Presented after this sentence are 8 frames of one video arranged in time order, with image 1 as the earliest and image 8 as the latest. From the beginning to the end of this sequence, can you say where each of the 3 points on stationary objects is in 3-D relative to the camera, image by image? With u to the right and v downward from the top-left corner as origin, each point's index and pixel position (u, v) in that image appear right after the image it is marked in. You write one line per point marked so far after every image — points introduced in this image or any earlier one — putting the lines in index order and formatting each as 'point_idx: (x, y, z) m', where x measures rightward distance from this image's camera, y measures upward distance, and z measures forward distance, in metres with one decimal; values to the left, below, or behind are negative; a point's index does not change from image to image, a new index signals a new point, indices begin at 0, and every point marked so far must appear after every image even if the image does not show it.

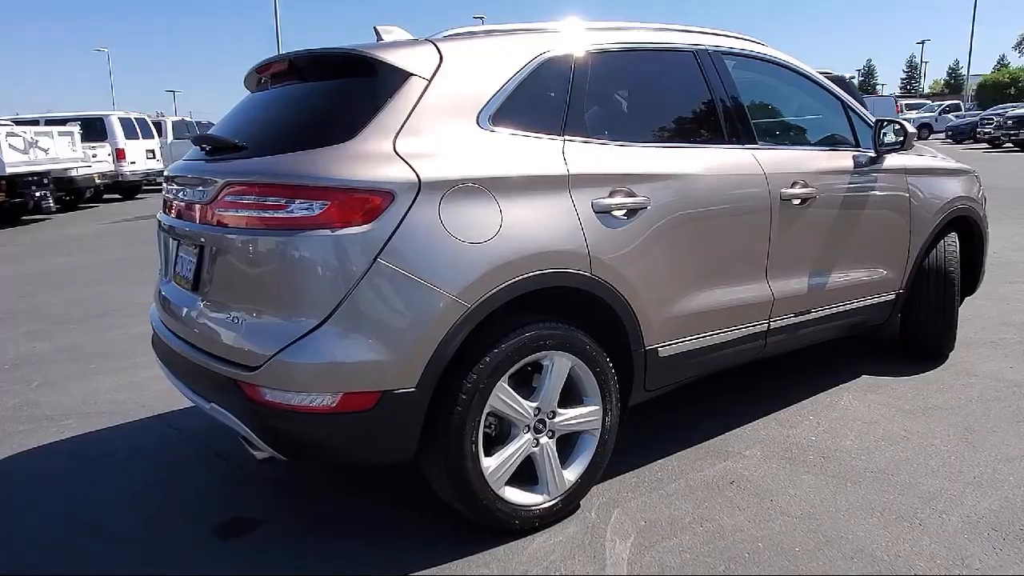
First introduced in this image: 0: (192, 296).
0: (-1.2, 0.0, +3.0) m
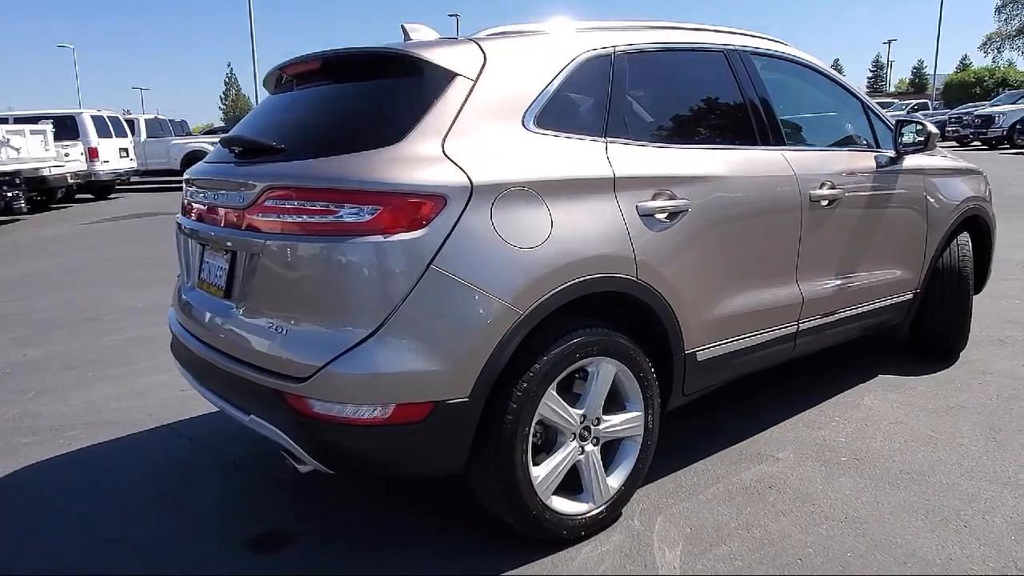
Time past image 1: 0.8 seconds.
0: (-1.1, -0.1, +2.9) m
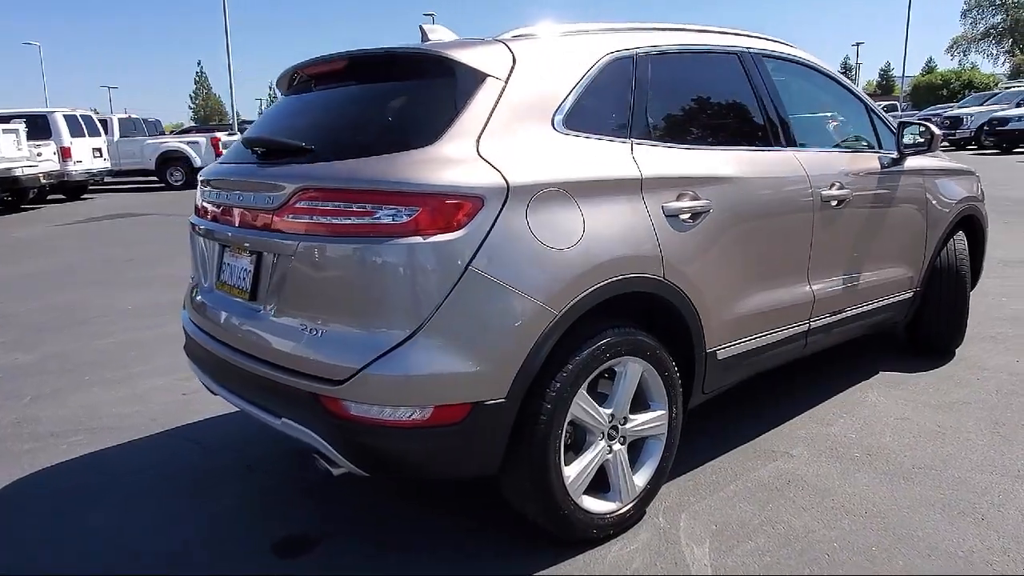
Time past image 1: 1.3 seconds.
0: (-1.0, -0.1, +2.9) m
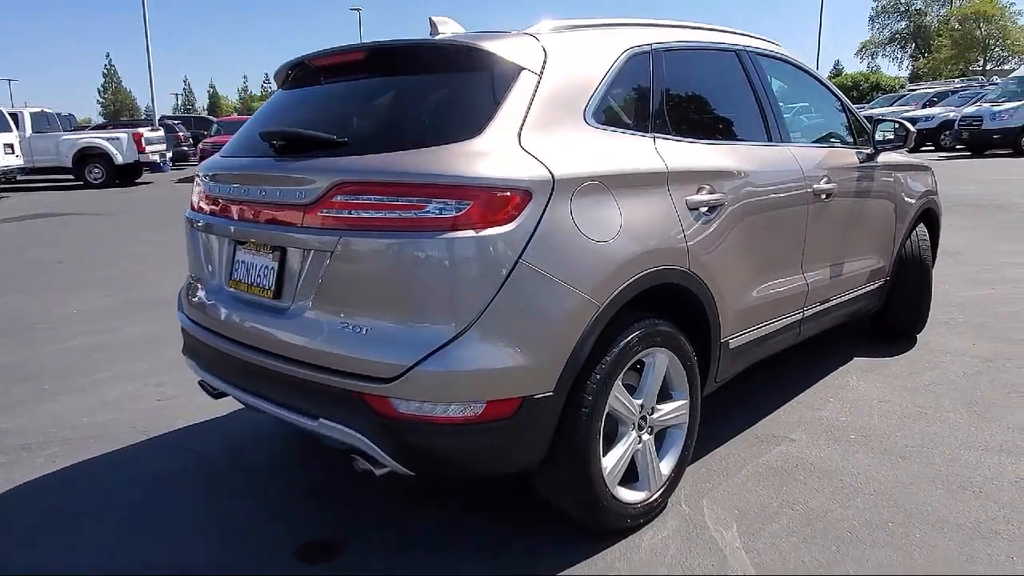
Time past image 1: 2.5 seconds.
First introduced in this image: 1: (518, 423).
0: (-0.9, -0.1, +2.8) m
1: (0.0, -0.4, +2.5) m
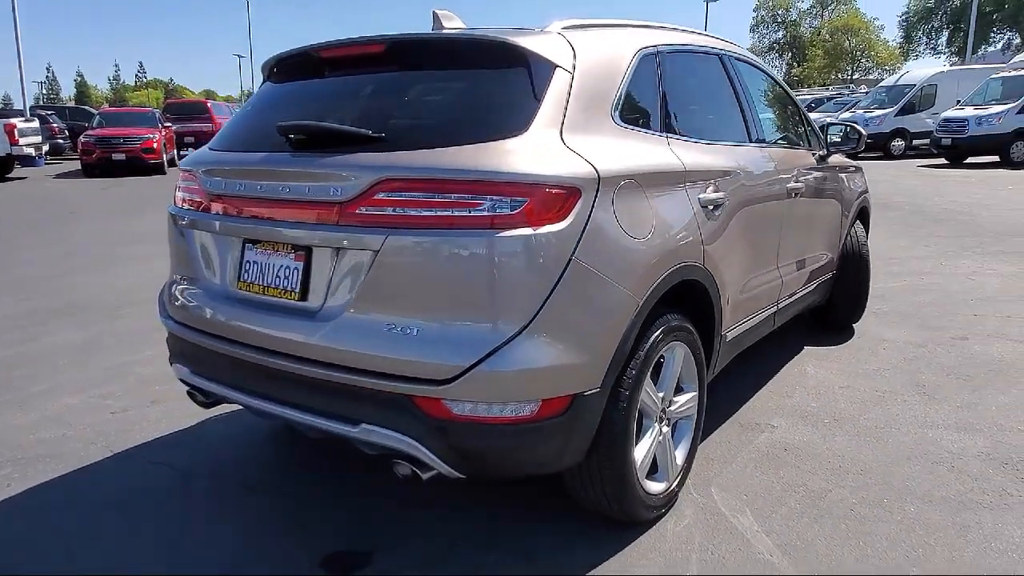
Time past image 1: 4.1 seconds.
0: (-0.7, -0.1, +2.7) m
1: (+0.2, -0.4, +2.5) m
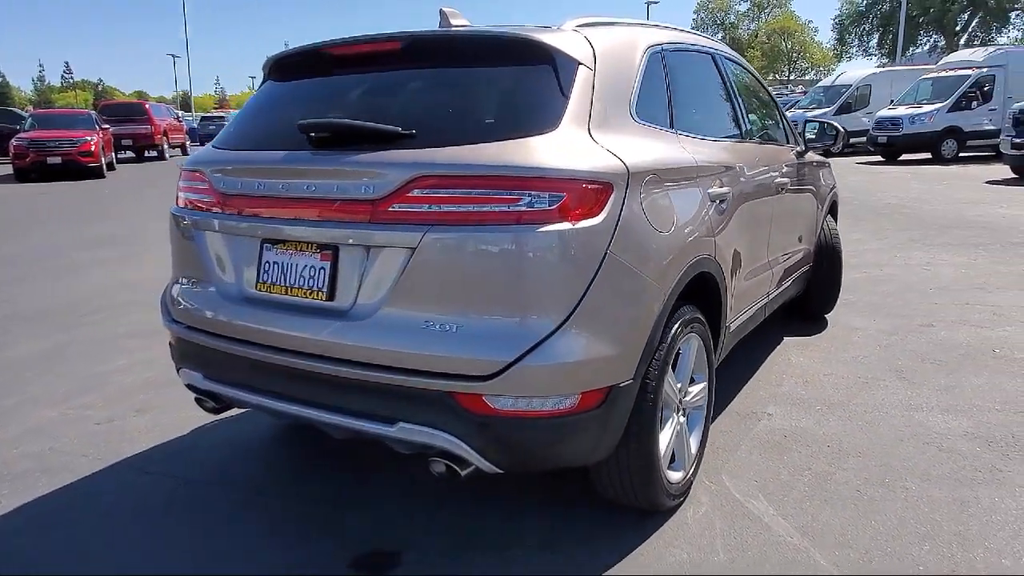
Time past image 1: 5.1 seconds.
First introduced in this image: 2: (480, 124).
0: (-0.6, -0.1, +2.6) m
1: (+0.3, -0.4, +2.5) m
2: (-0.1, +0.5, +2.6) m
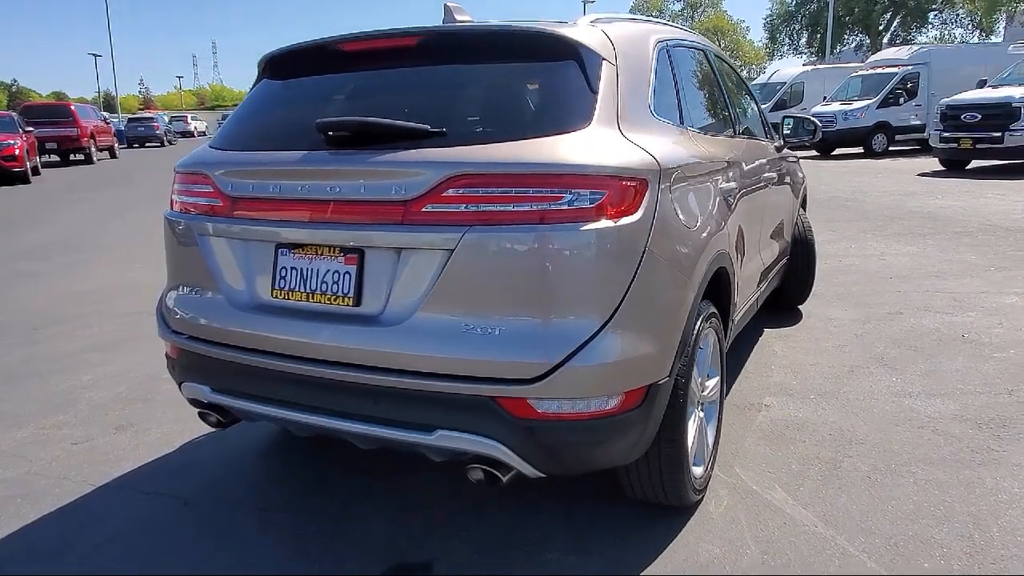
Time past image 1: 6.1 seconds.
0: (-0.5, -0.1, +2.5) m
1: (+0.4, -0.4, +2.5) m
2: (0.0, +0.5, +2.5) m
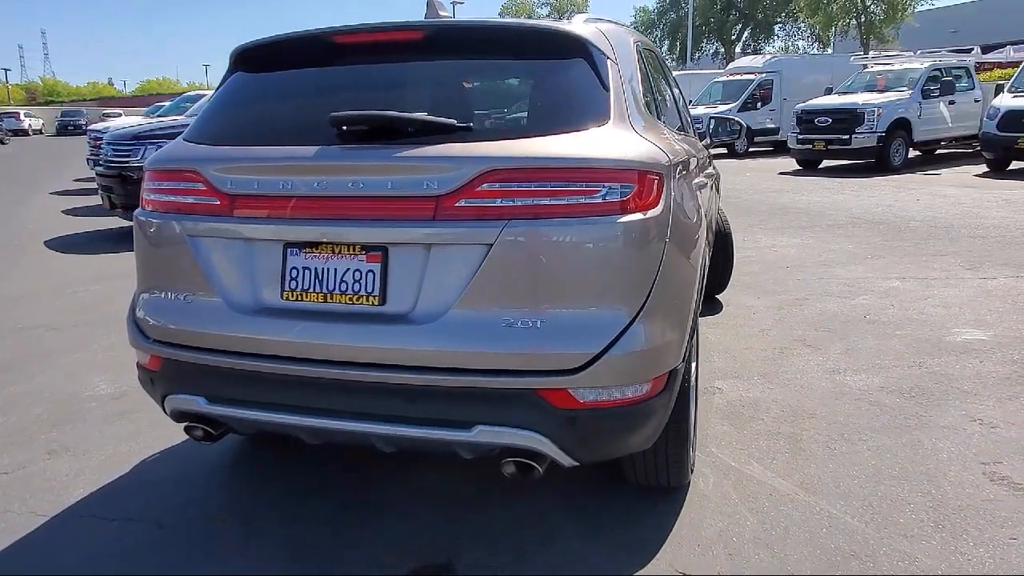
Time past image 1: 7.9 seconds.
0: (-0.4, -0.1, +2.5) m
1: (+0.5, -0.4, +2.6) m
2: (0.0, +0.6, +2.5) m
